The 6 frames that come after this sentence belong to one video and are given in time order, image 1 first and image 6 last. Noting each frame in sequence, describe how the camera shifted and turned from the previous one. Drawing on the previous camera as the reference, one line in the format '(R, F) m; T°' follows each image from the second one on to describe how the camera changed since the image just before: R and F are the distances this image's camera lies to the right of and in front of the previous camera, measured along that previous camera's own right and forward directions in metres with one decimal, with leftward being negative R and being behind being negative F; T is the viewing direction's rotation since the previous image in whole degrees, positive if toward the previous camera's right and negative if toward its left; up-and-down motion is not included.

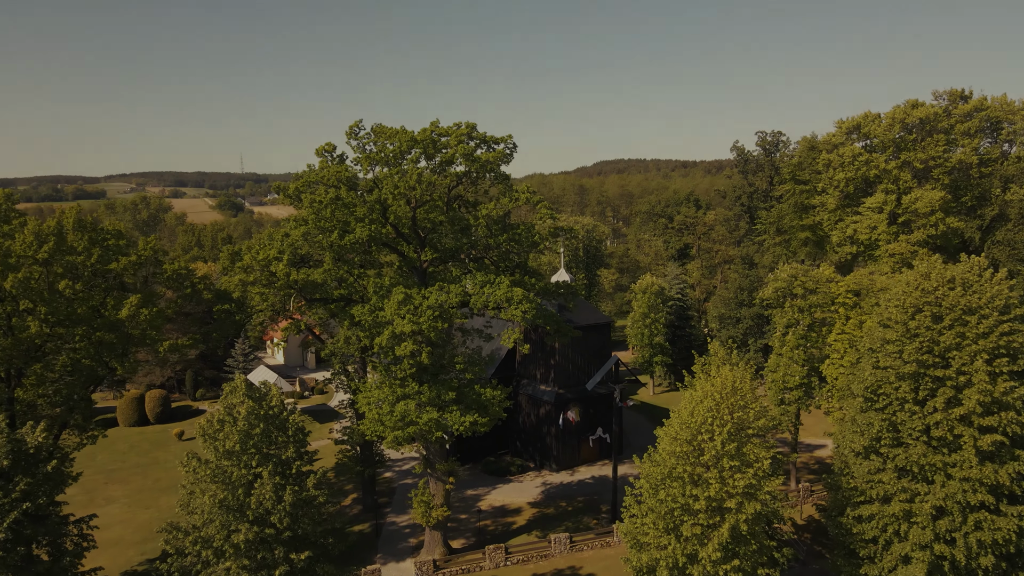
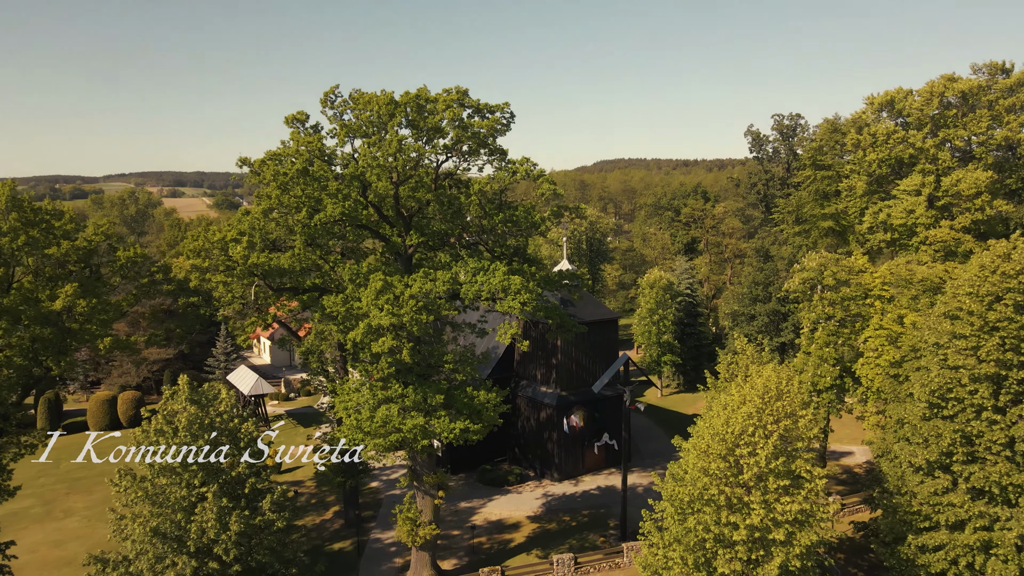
(+0.1, +2.8) m; 0°
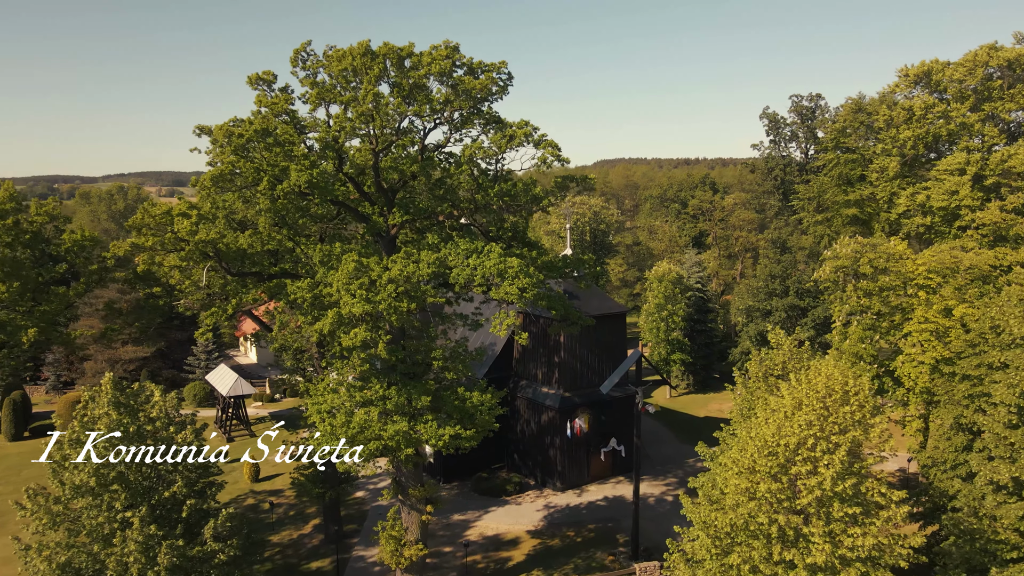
(0.0, +2.6) m; 0°
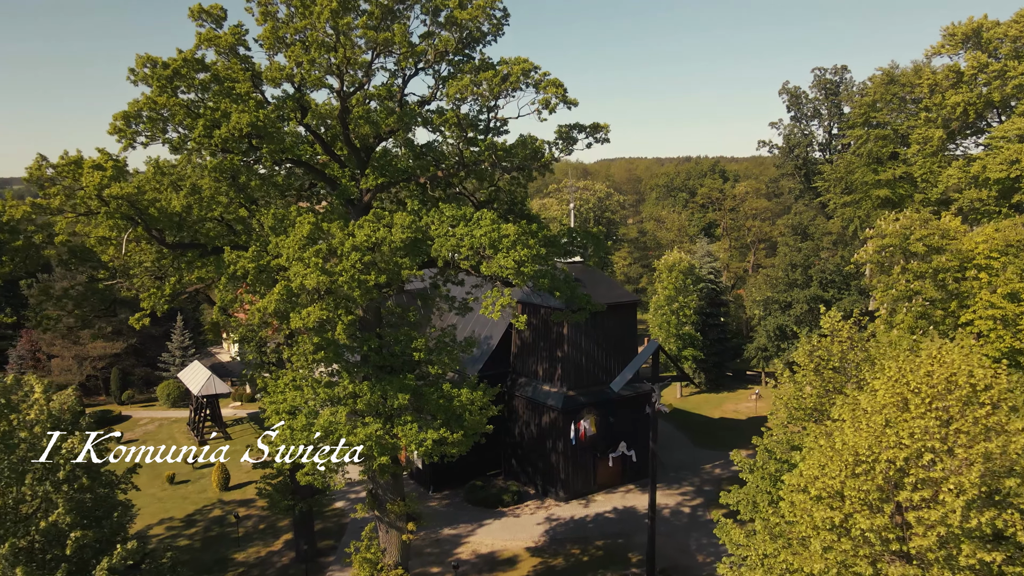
(+0.1, +2.8) m; 0°
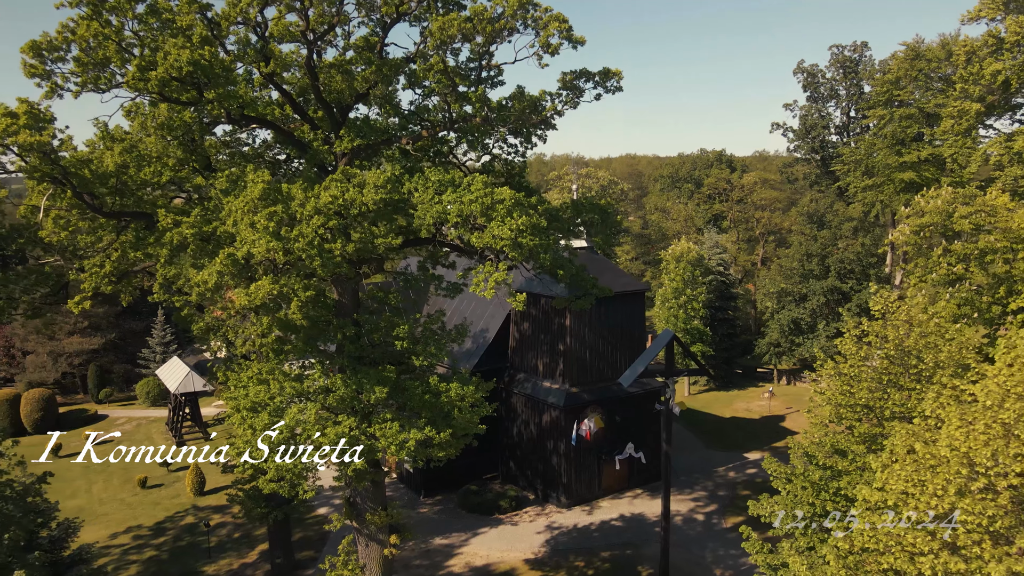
(+0.1, +1.9) m; 0°
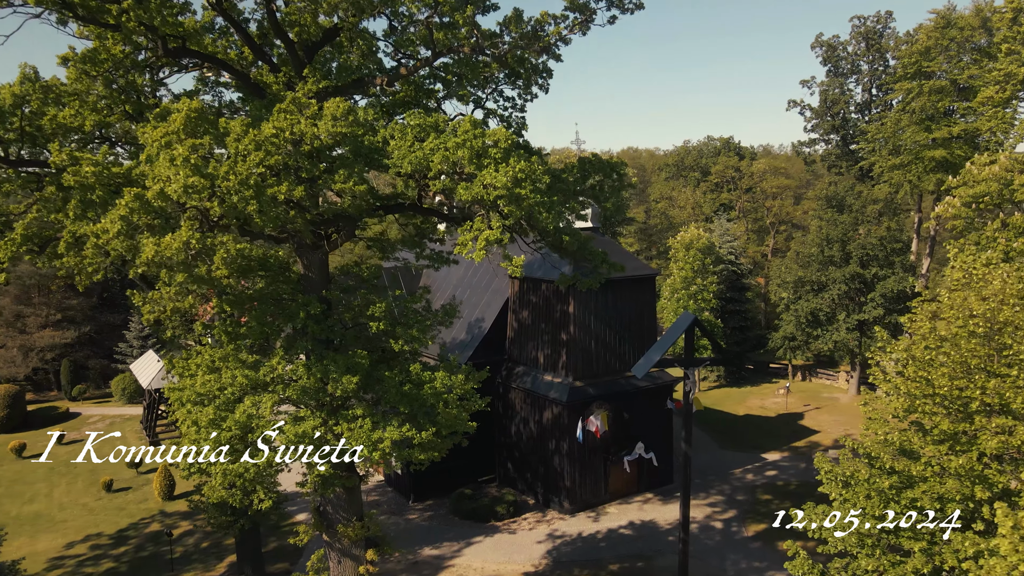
(0.0, +2.0) m; 0°
